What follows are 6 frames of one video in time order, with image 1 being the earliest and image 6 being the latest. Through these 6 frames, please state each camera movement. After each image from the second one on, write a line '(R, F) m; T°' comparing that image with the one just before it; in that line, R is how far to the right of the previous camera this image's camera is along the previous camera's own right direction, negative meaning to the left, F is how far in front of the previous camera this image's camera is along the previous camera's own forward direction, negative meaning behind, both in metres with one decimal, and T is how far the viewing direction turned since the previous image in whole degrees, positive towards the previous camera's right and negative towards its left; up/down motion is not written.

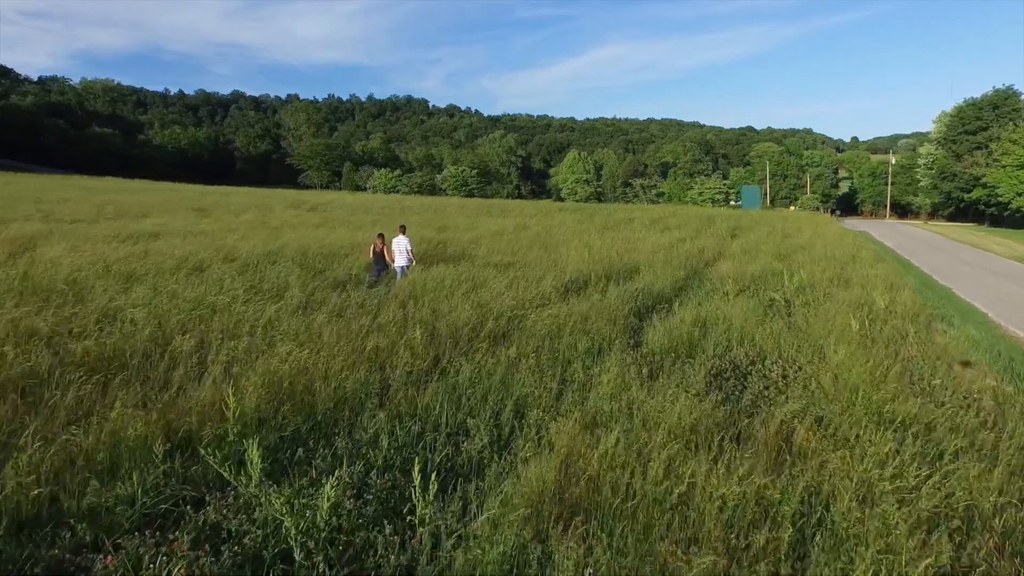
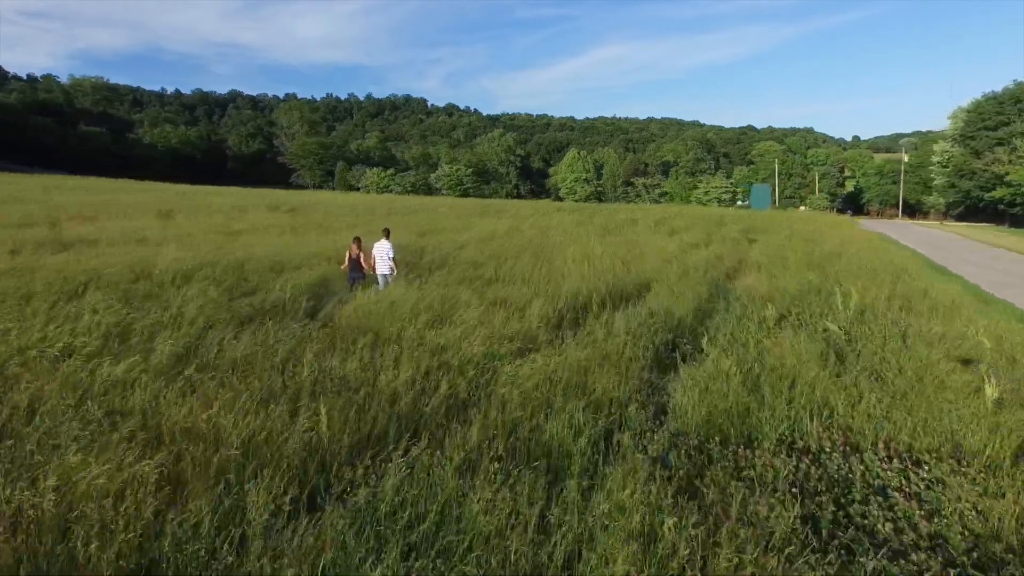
(+0.2, +2.1) m; 0°
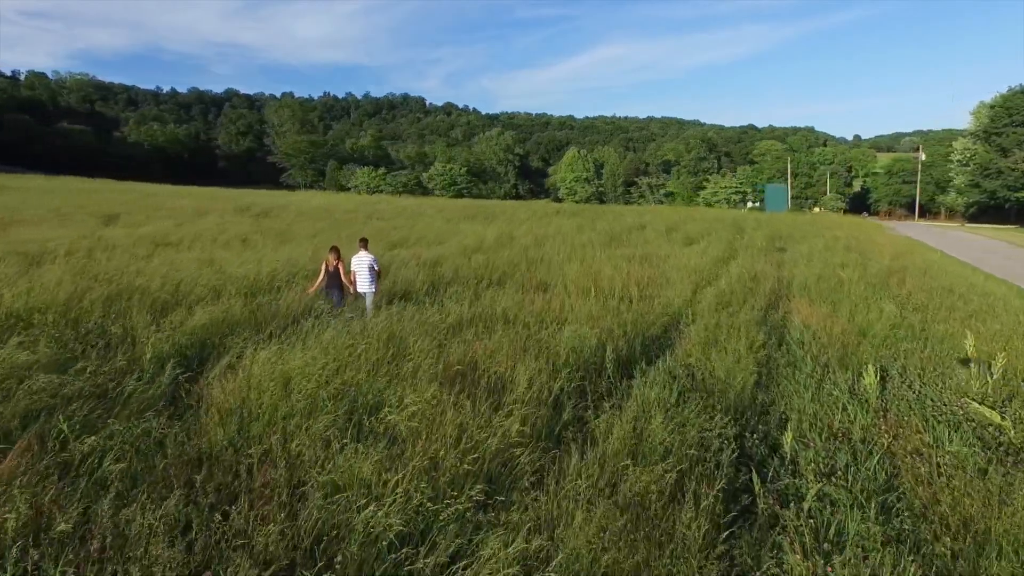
(+0.2, +2.6) m; 0°
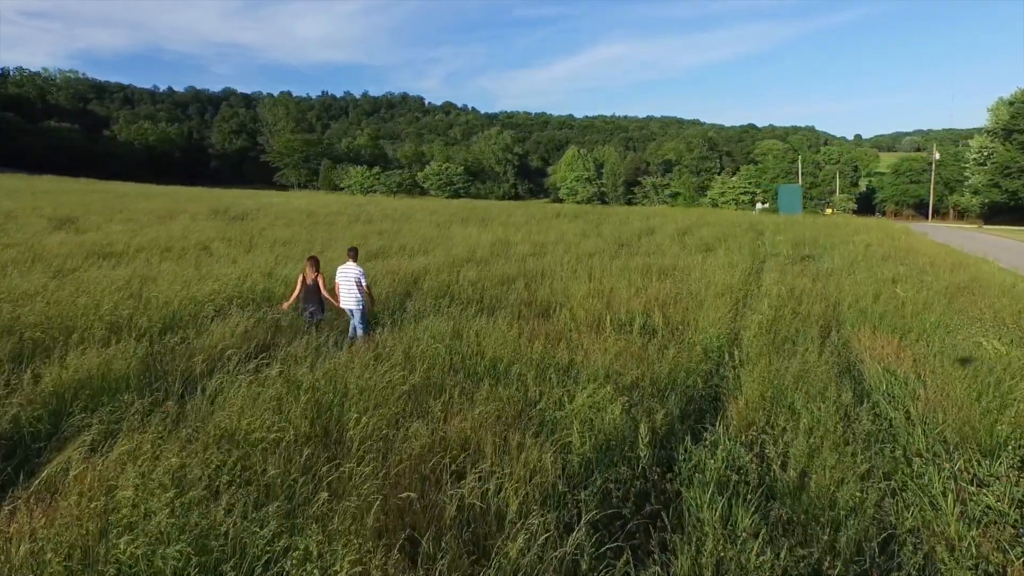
(0.0, +1.9) m; 0°
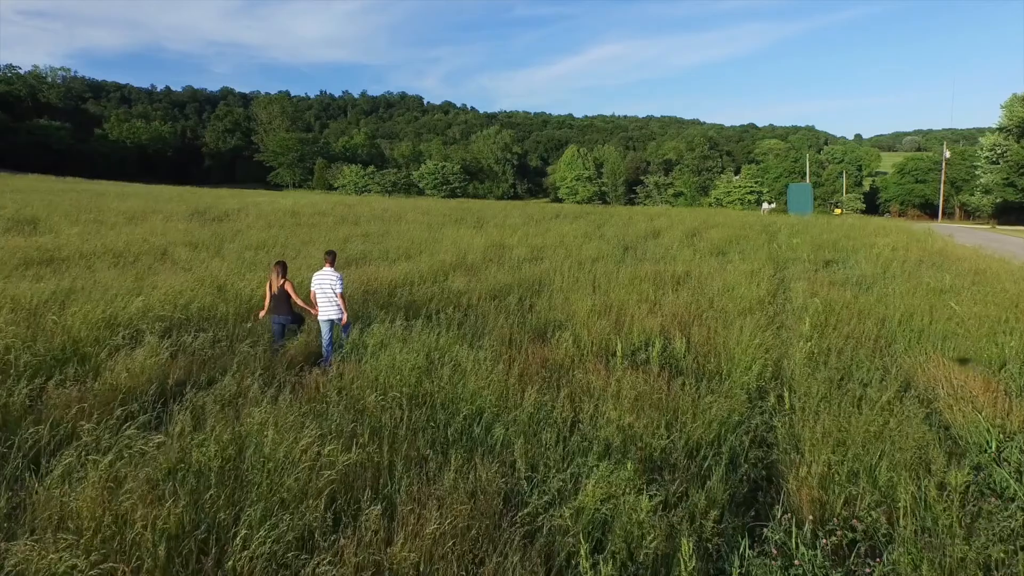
(+0.1, +1.4) m; 0°
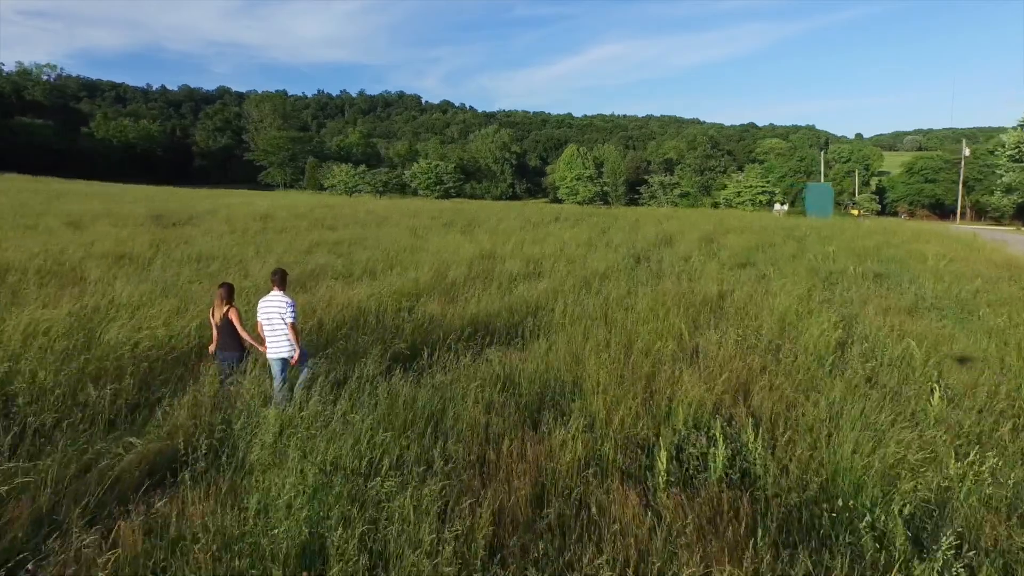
(+0.1, +2.4) m; 0°
